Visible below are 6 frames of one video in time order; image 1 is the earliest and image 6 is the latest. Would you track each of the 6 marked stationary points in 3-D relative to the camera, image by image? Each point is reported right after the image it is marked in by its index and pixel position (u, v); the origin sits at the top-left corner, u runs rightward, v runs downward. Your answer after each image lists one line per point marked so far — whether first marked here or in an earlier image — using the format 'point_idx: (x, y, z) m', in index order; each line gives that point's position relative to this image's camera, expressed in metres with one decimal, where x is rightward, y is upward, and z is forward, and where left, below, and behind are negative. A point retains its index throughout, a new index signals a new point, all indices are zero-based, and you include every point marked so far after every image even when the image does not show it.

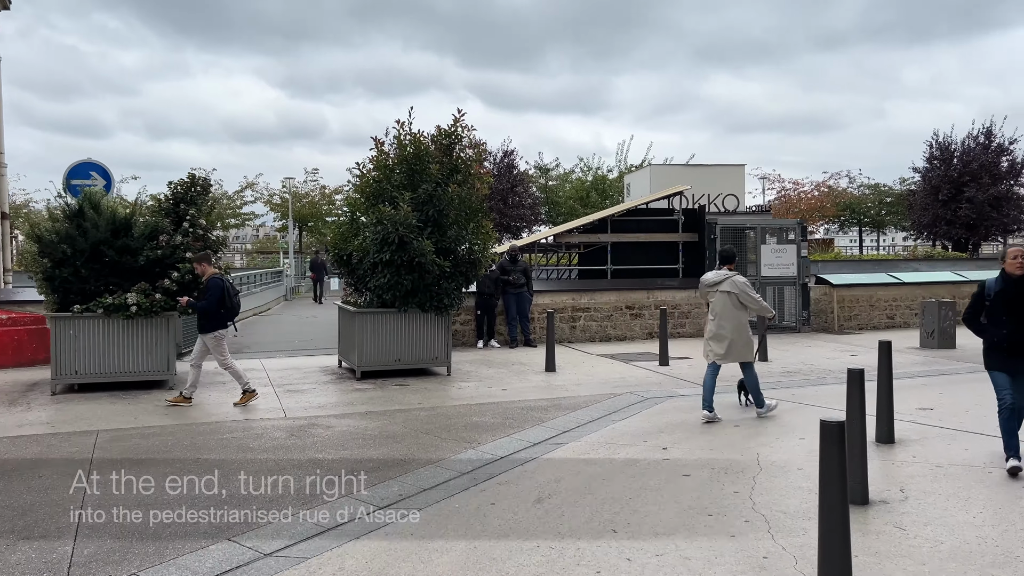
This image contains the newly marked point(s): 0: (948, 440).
0: (+3.4, -1.2, +6.3) m
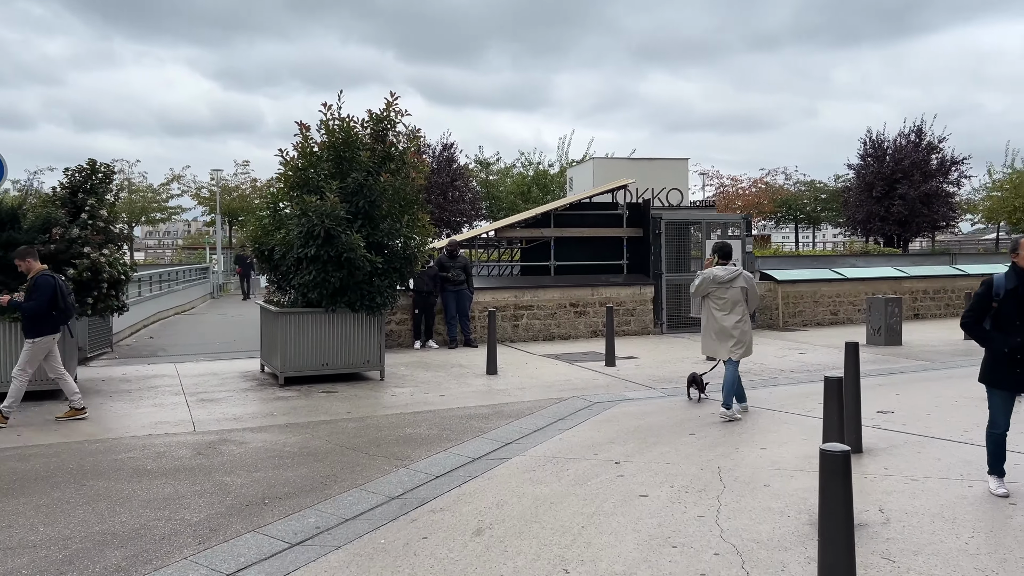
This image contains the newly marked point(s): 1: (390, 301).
0: (+2.9, -1.2, +5.8) m
1: (-1.4, -0.1, +9.1) m
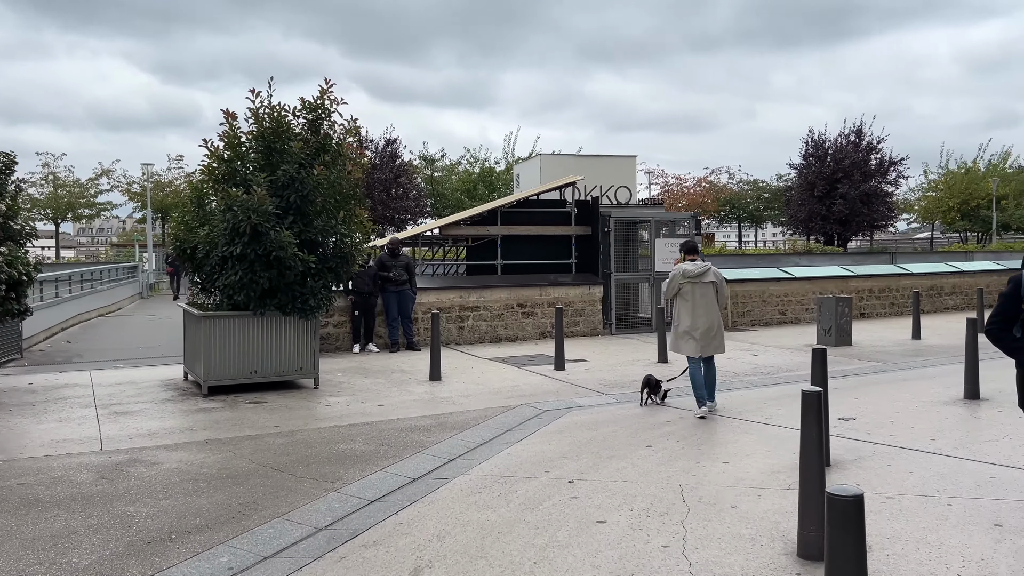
0: (+2.5, -1.2, +5.5) m
1: (-2.0, -0.2, +8.5) m
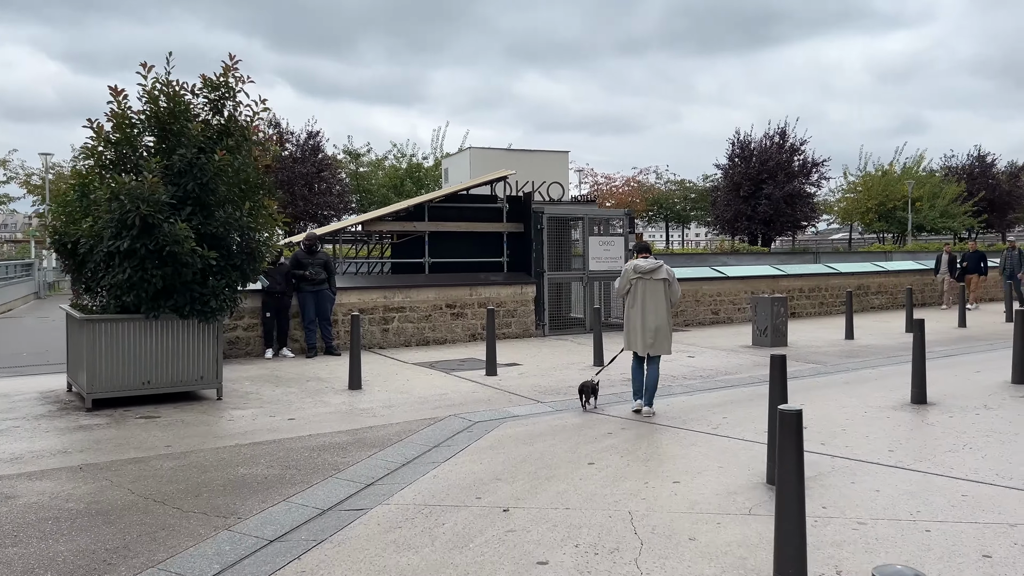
0: (+2.1, -1.2, +5.0) m
1: (-2.7, -0.2, +7.6) m
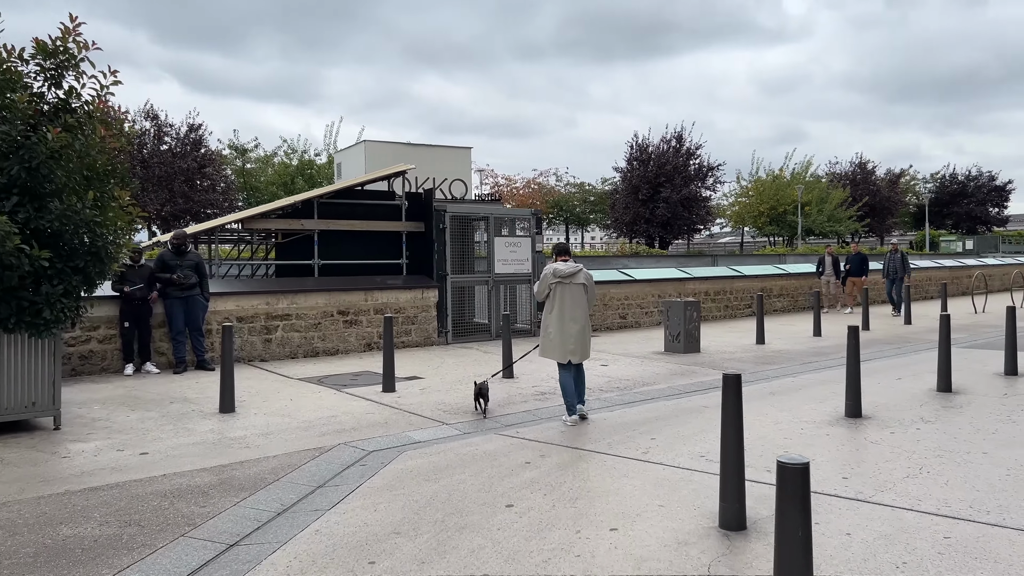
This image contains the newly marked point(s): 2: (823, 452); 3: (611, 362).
0: (+1.6, -1.2, +4.3) m
1: (-3.4, -0.2, +6.3) m
2: (+2.2, -1.2, +5.7) m
3: (+1.3, -1.0, +10.9) m
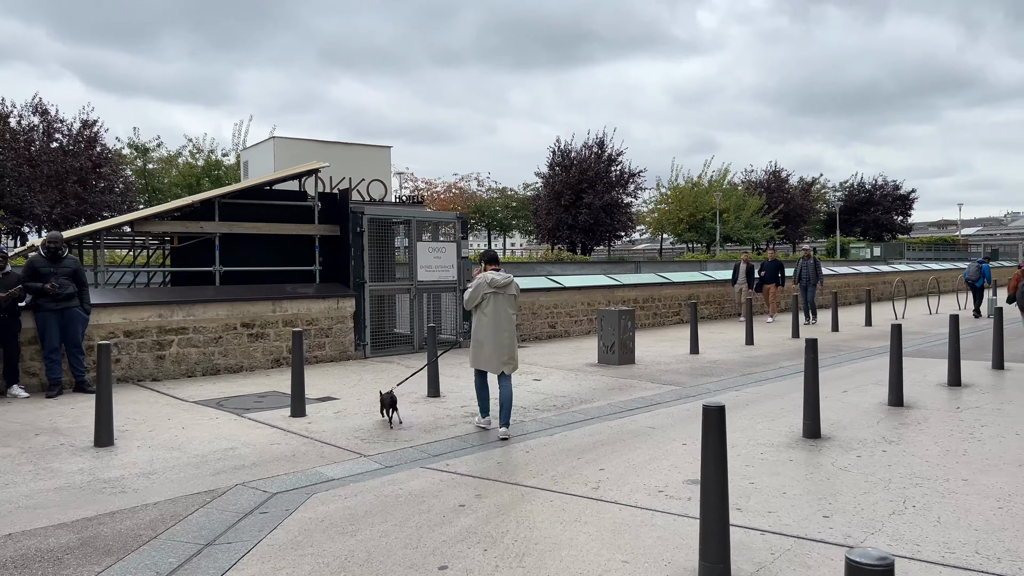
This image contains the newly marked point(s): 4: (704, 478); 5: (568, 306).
0: (+1.3, -1.3, +3.7) m
1: (-3.9, -0.3, +5.1) m
2: (+1.8, -1.2, +5.1) m
3: (+0.4, -1.1, +10.2) m
4: (+0.8, -0.8, +3.3) m
5: (+1.1, -0.3, +15.1) m
